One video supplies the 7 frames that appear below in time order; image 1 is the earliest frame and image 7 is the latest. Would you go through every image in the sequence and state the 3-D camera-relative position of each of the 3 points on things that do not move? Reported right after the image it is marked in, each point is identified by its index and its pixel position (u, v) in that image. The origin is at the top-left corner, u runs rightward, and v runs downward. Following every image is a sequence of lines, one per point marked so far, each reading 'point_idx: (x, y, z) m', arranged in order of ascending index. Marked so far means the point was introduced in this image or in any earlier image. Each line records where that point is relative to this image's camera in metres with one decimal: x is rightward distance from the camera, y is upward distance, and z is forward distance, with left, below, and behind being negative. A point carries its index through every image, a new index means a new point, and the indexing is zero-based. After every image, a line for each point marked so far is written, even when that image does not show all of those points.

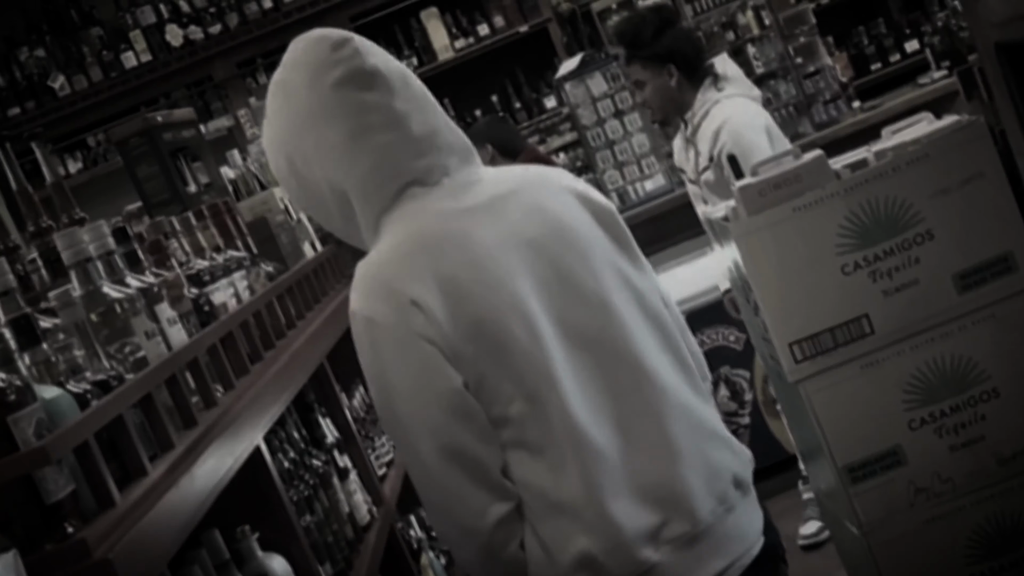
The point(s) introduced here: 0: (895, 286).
0: (+0.5, 0.0, +2.0) m
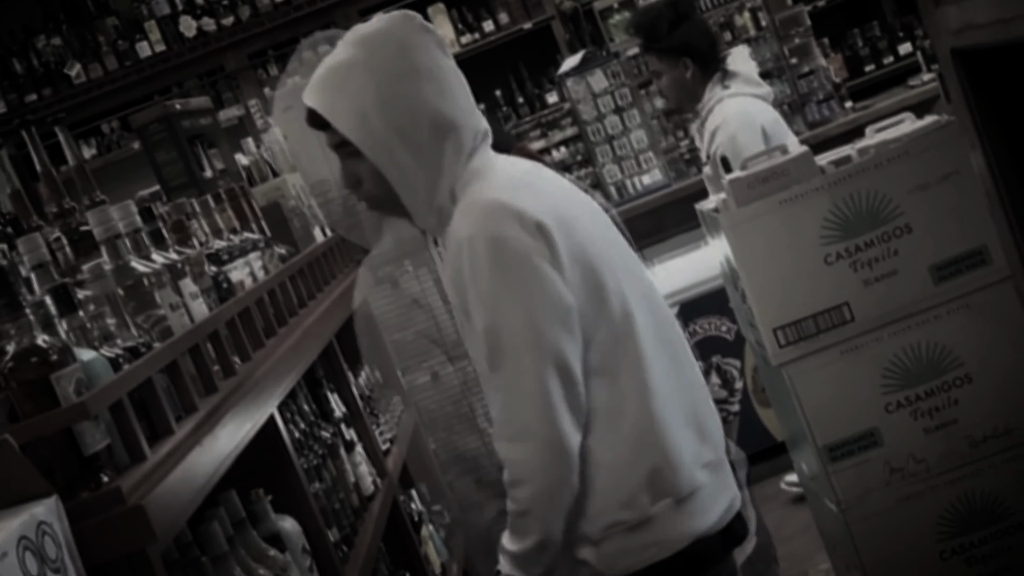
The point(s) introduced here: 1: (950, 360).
0: (+0.5, 0.0, +2.1) m
1: (+0.5, -0.1, +2.1) m
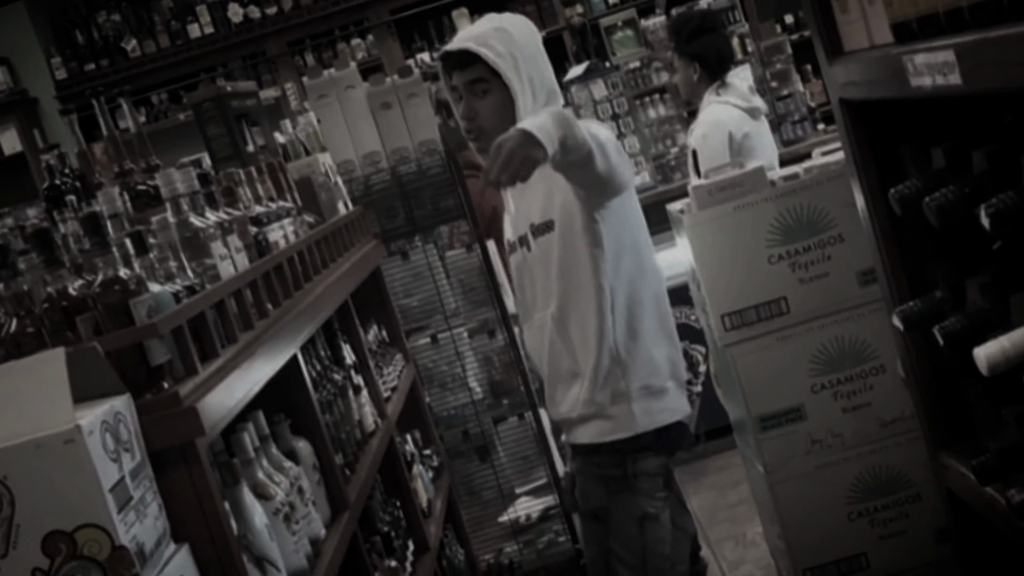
0: (+0.4, 0.0, +2.4) m
1: (+0.5, -0.1, +2.5) m
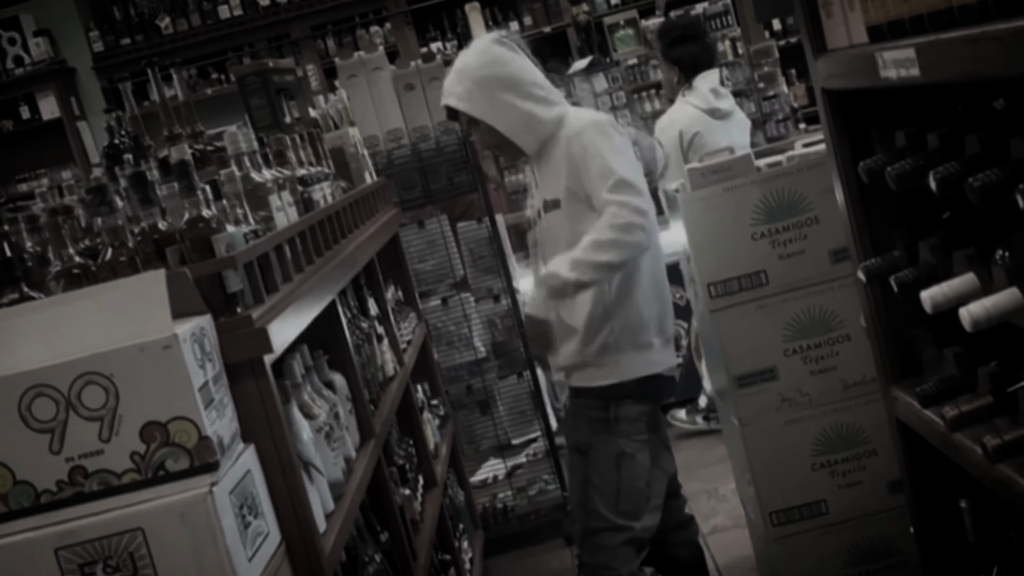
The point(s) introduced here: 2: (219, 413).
0: (+0.5, +0.1, +2.8) m
1: (+0.5, -0.1, +2.8) m
2: (-0.3, -0.1, +1.8) m
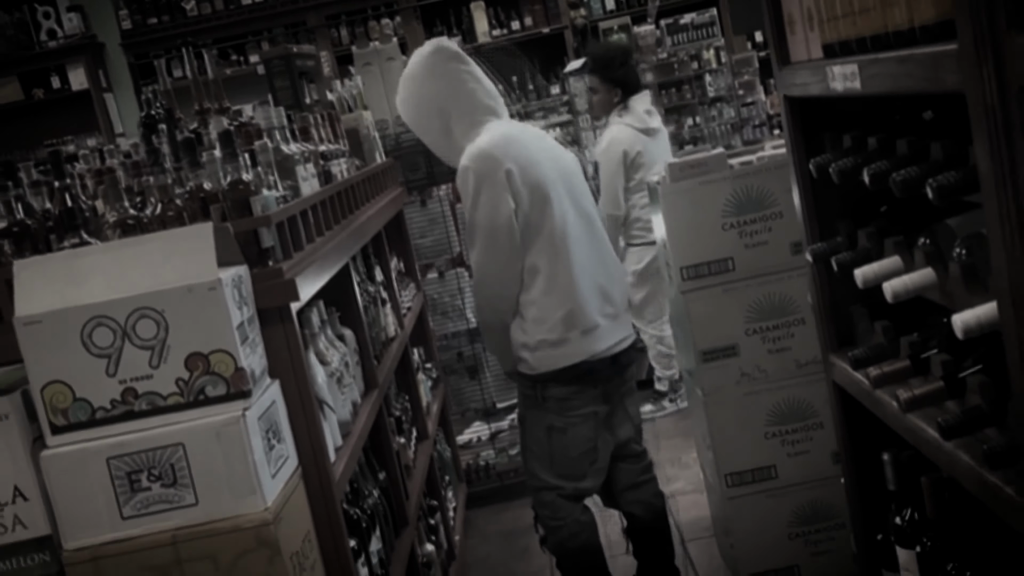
0: (+0.4, +0.1, +3.1) m
1: (+0.5, 0.0, +3.1) m
2: (-0.3, -0.1, +2.0) m
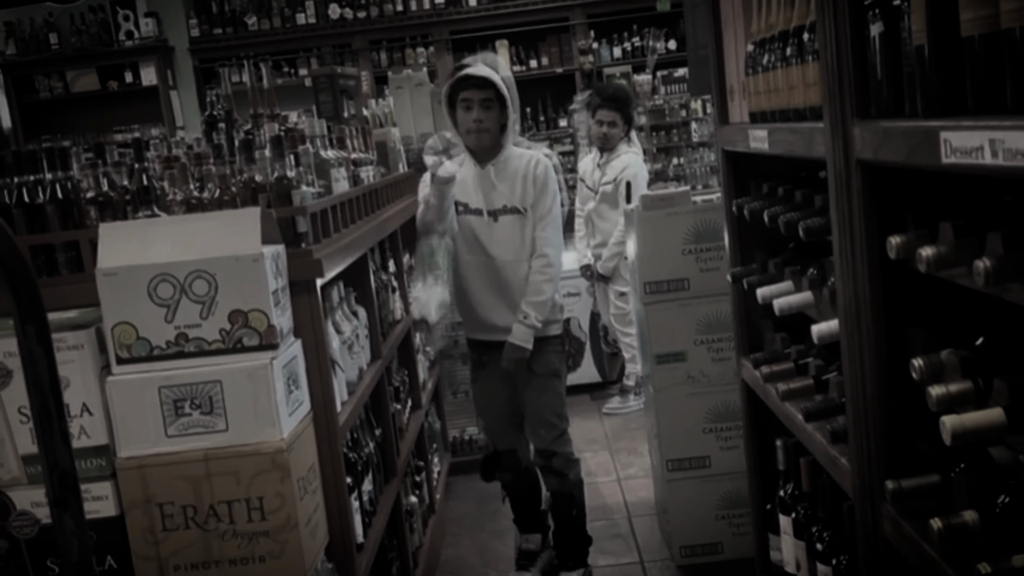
0: (+0.4, 0.0, +3.6) m
1: (+0.5, -0.1, +3.6) m
2: (-0.4, 0.0, +2.6) m
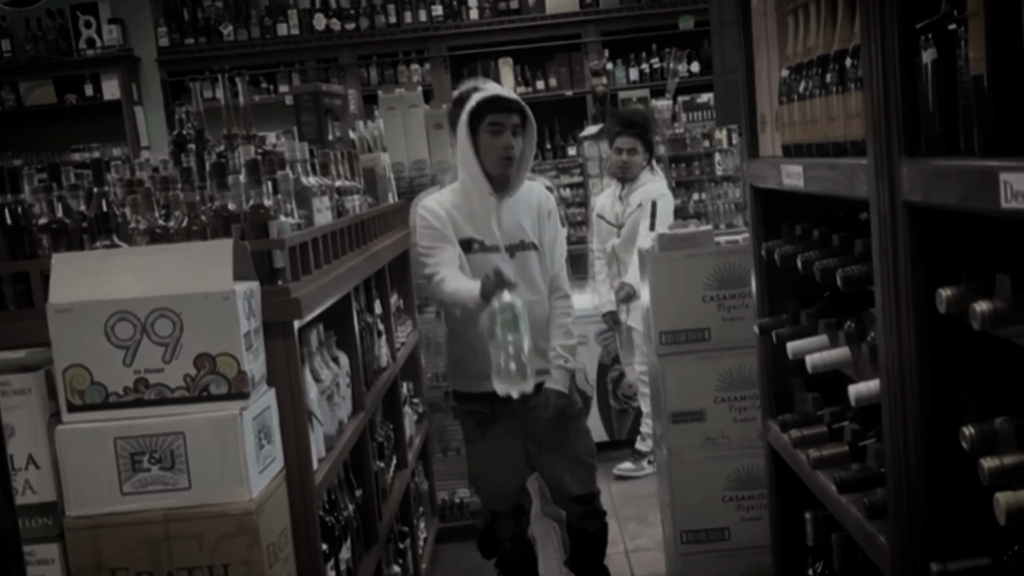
0: (+0.4, -0.1, +3.3) m
1: (+0.5, -0.2, +3.3) m
2: (-0.4, -0.1, +2.3) m
